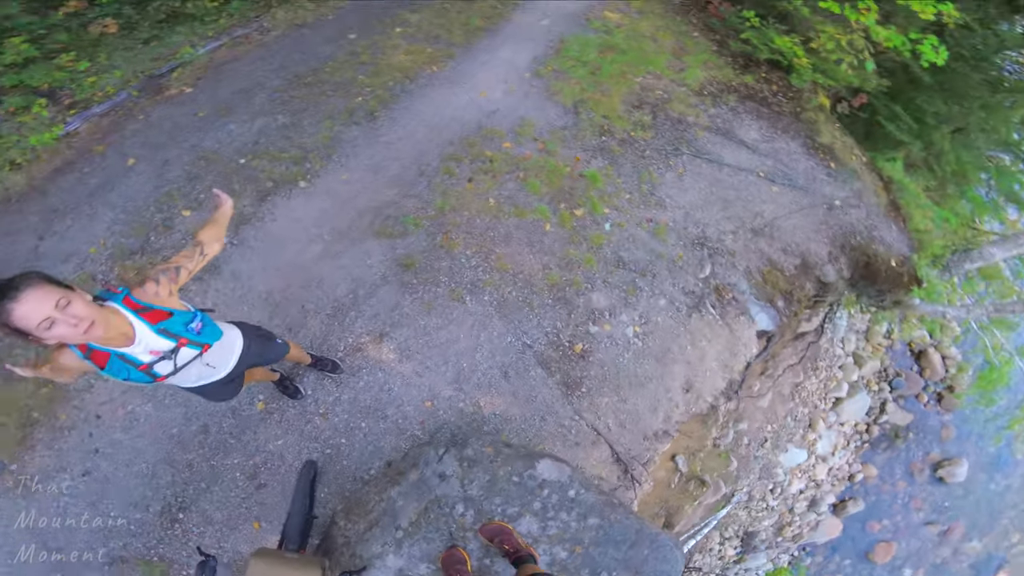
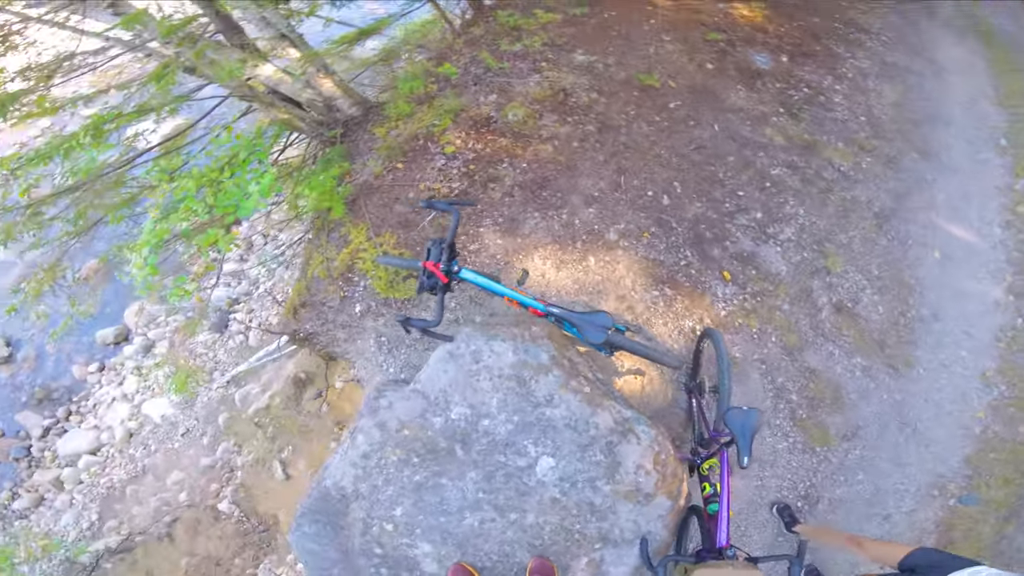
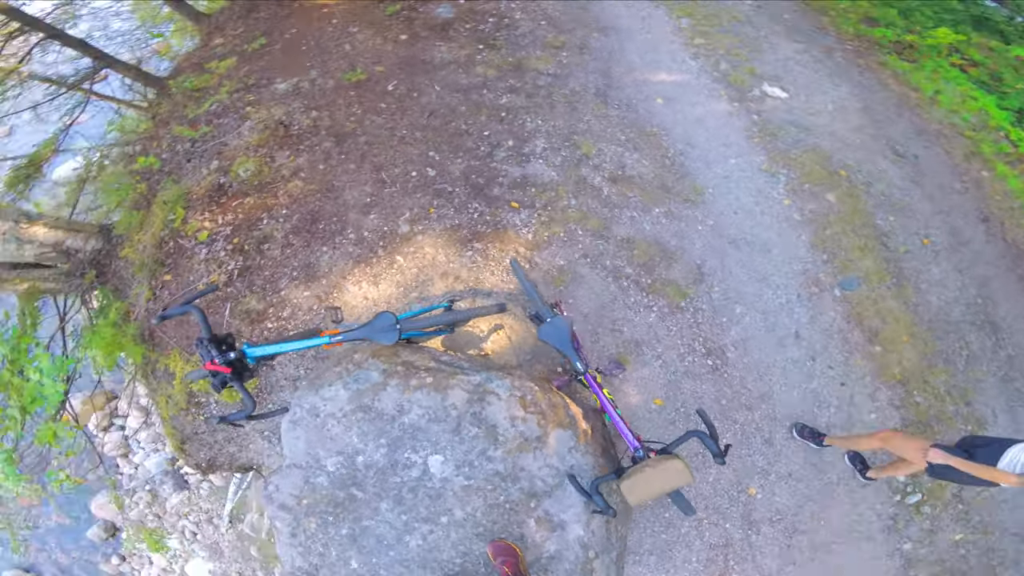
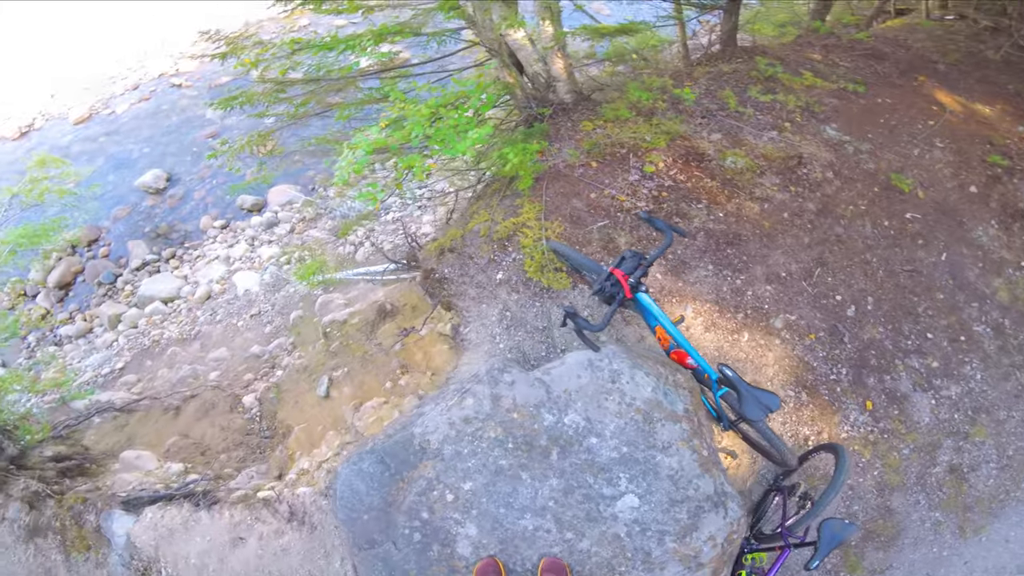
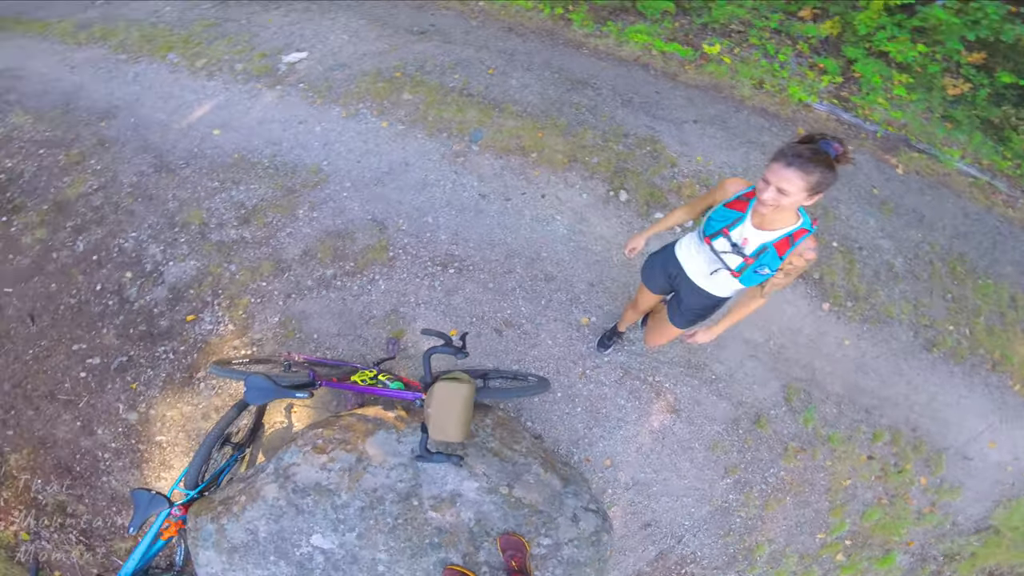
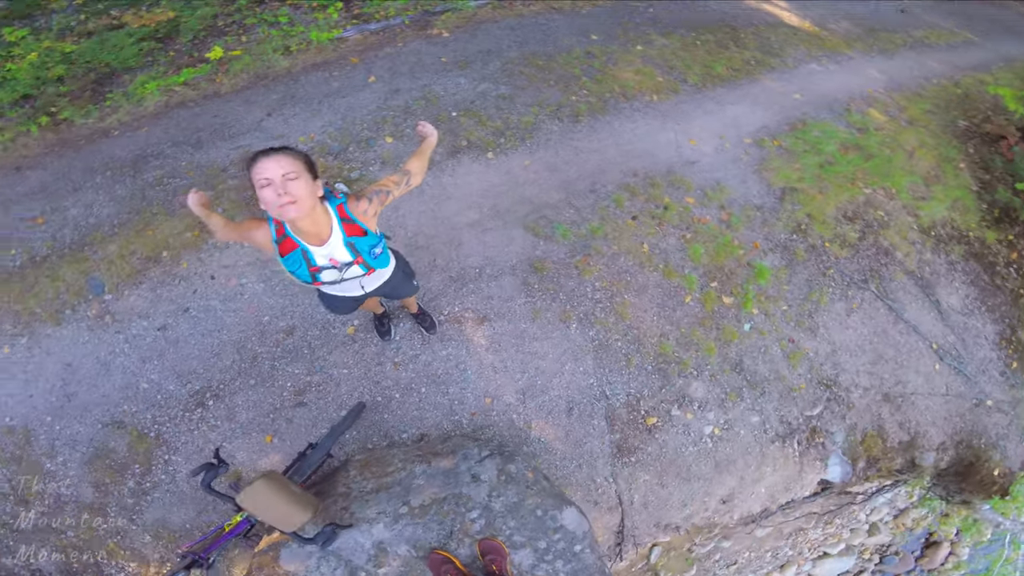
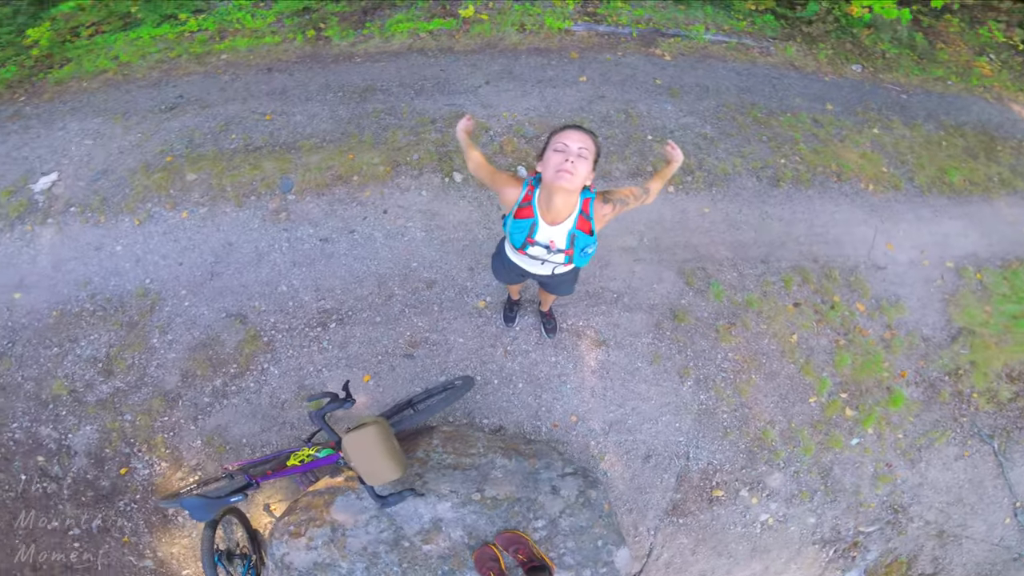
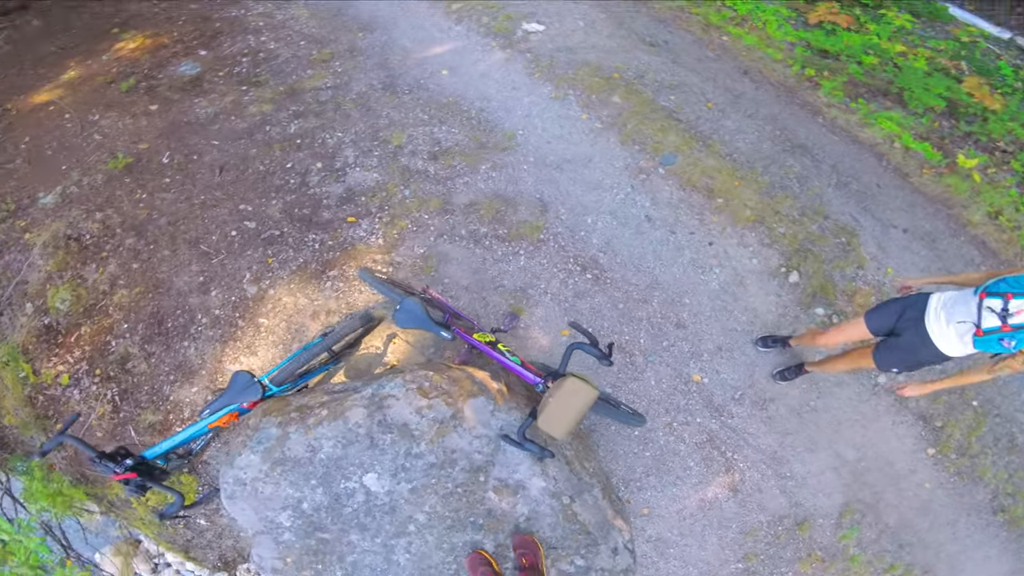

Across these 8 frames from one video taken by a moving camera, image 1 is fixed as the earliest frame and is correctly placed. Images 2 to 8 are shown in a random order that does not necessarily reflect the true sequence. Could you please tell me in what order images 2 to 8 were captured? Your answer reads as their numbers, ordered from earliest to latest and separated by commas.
6, 7, 5, 8, 3, 2, 4
